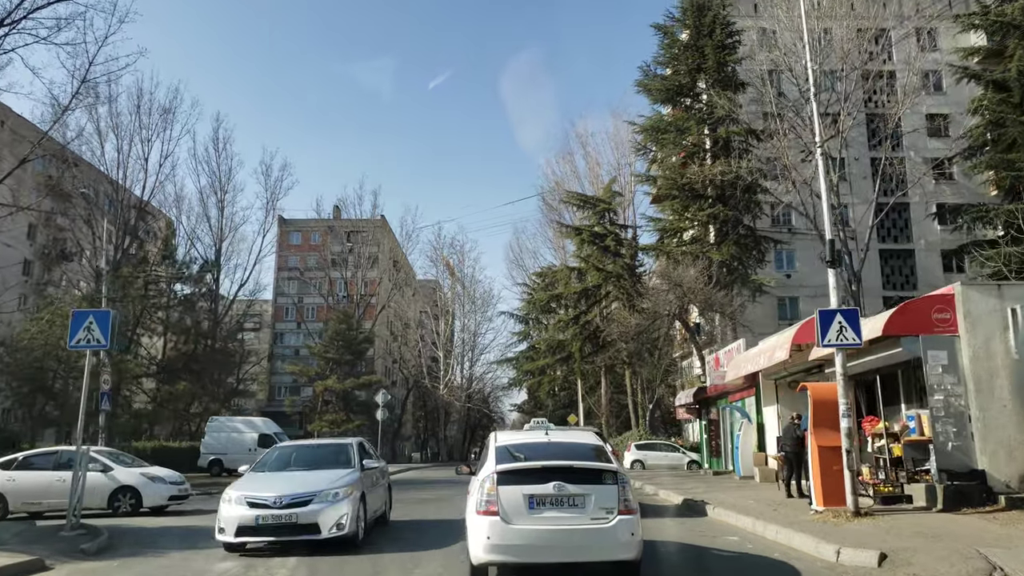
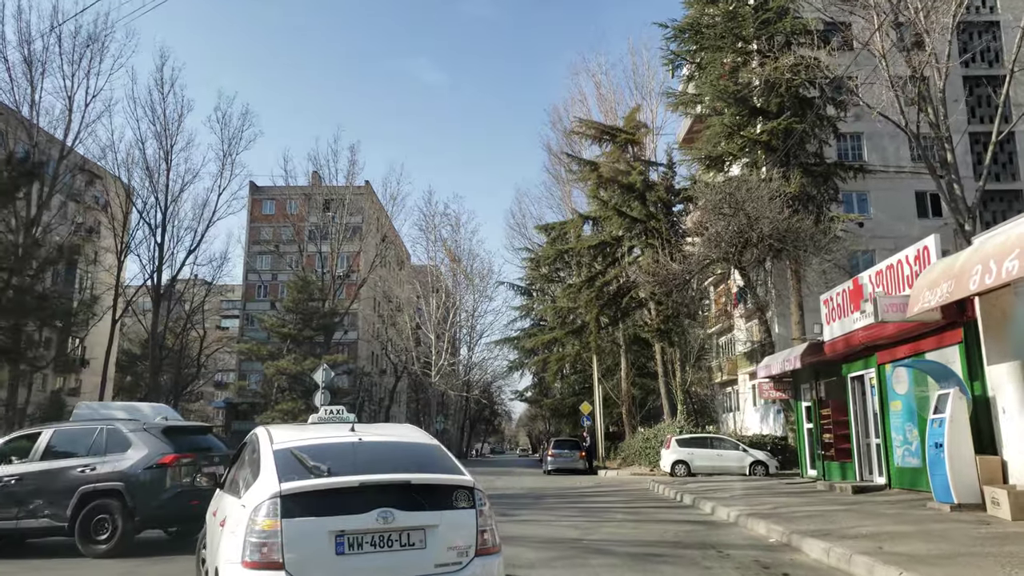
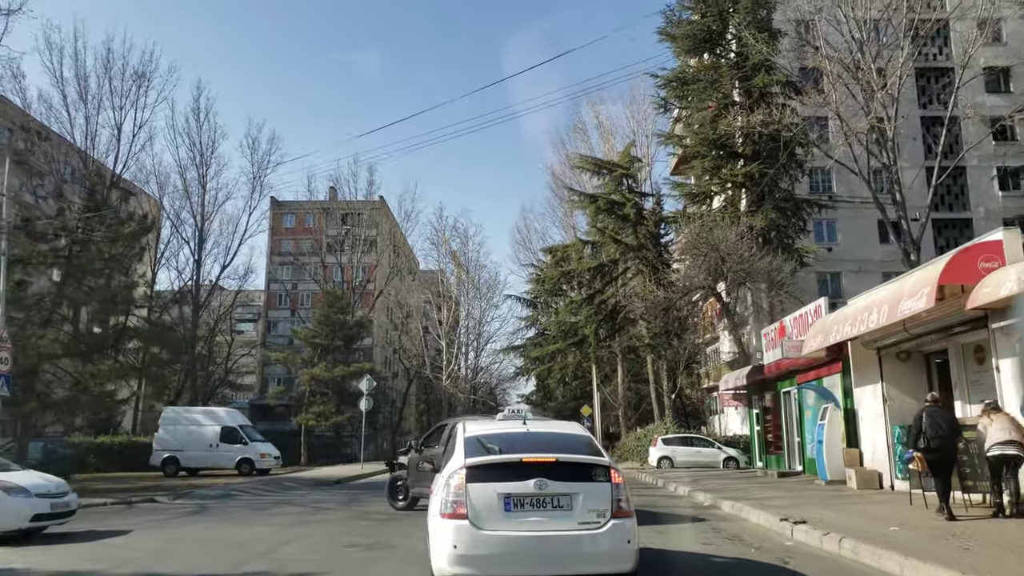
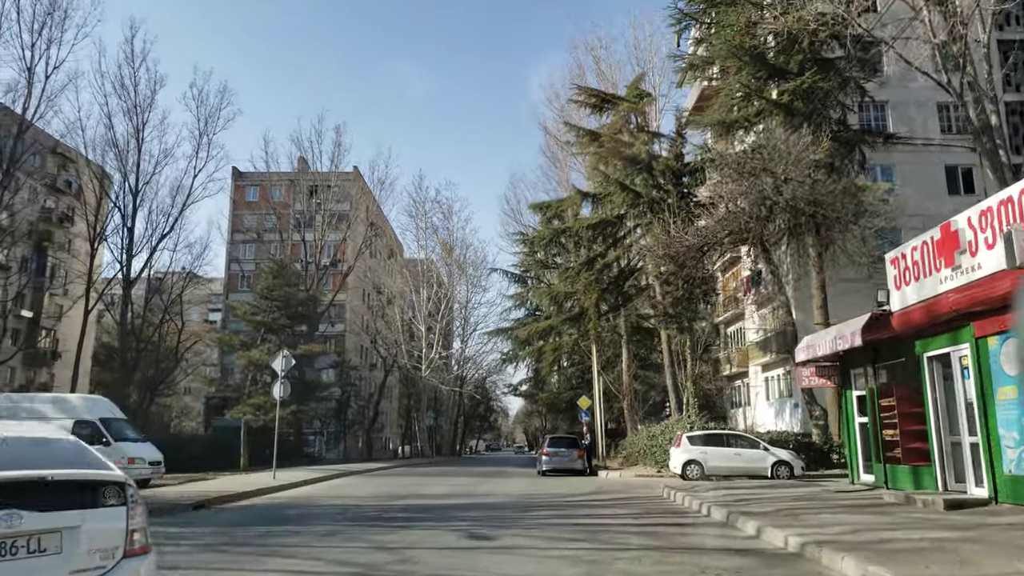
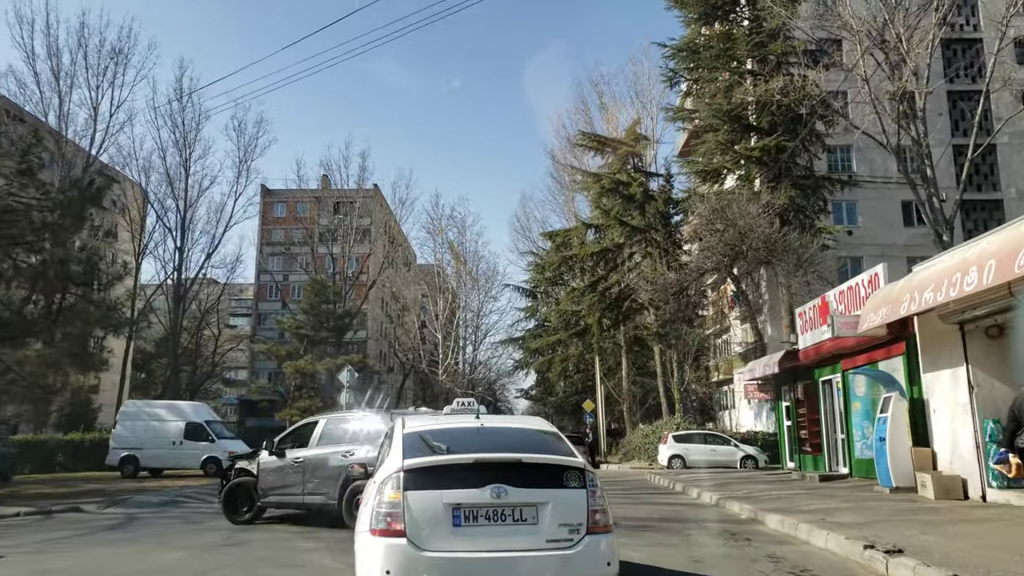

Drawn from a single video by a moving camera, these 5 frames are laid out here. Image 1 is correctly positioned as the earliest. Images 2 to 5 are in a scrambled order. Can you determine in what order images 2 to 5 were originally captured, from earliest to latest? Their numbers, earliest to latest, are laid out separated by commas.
3, 5, 2, 4
